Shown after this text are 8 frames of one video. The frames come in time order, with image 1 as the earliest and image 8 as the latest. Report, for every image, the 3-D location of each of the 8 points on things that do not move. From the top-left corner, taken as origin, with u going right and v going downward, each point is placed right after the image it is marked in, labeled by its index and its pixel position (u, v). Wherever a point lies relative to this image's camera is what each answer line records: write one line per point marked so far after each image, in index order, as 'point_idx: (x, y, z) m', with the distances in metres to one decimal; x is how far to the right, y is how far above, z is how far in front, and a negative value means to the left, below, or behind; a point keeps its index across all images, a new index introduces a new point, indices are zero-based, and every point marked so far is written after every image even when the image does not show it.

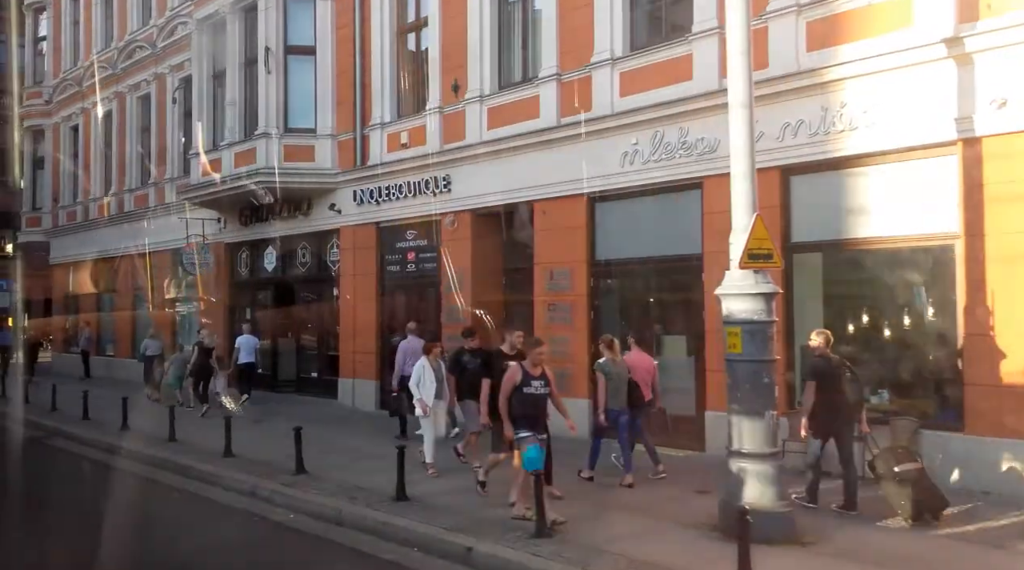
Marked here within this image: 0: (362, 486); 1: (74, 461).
0: (-1.6, -2.2, +9.7) m
1: (-6.7, -2.6, +13.3) m
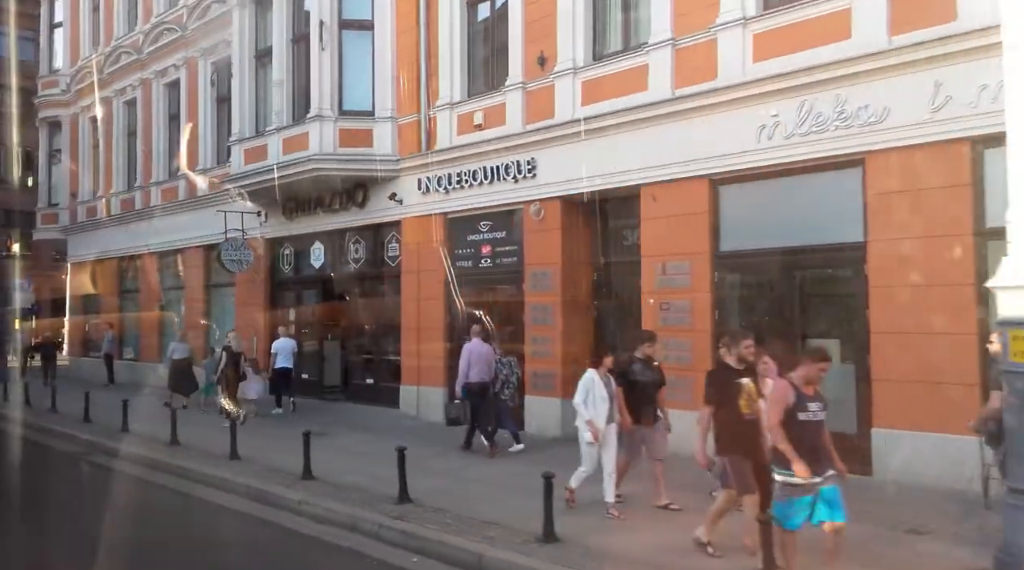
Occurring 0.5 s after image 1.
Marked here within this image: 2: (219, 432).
0: (-0.2, -2.2, +8.0) m
1: (-5.2, -2.6, +11.6) m
2: (-5.0, -2.5, +14.9) m
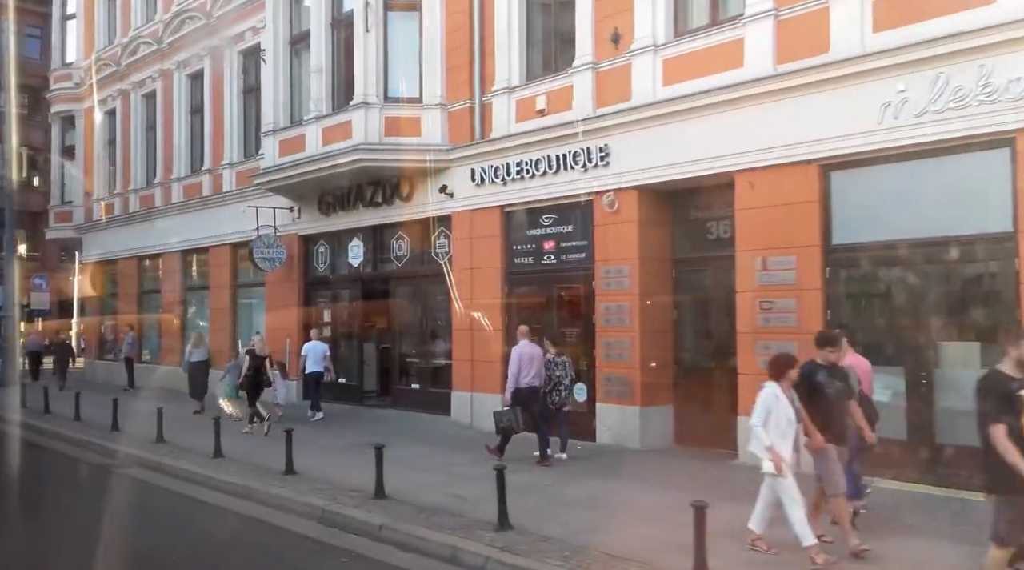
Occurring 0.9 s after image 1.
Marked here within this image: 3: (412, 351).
0: (+0.8, -2.1, +6.9) m
1: (-4.2, -2.6, +10.5) m
2: (-4.0, -2.4, +13.8) m
3: (-1.9, -1.2, +16.4) m
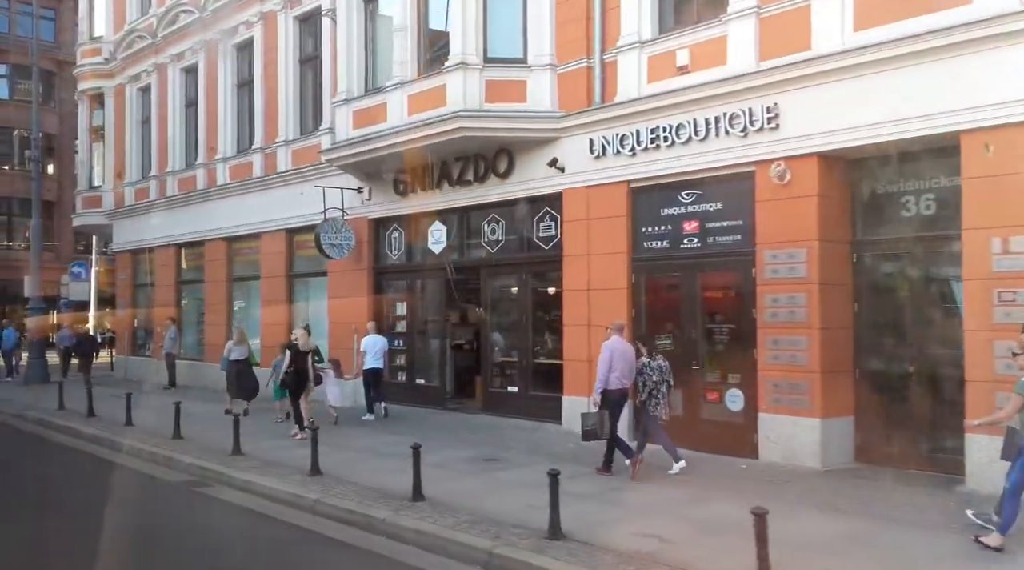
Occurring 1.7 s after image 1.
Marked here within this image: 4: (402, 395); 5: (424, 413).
0: (+2.6, -2.0, +5.0) m
1: (-2.4, -2.4, +8.6) m
2: (-2.2, -2.3, +11.8) m
3: (0.0, -1.1, +14.4) m
4: (-2.1, -2.1, +16.4) m
5: (-1.6, -2.3, +15.7) m
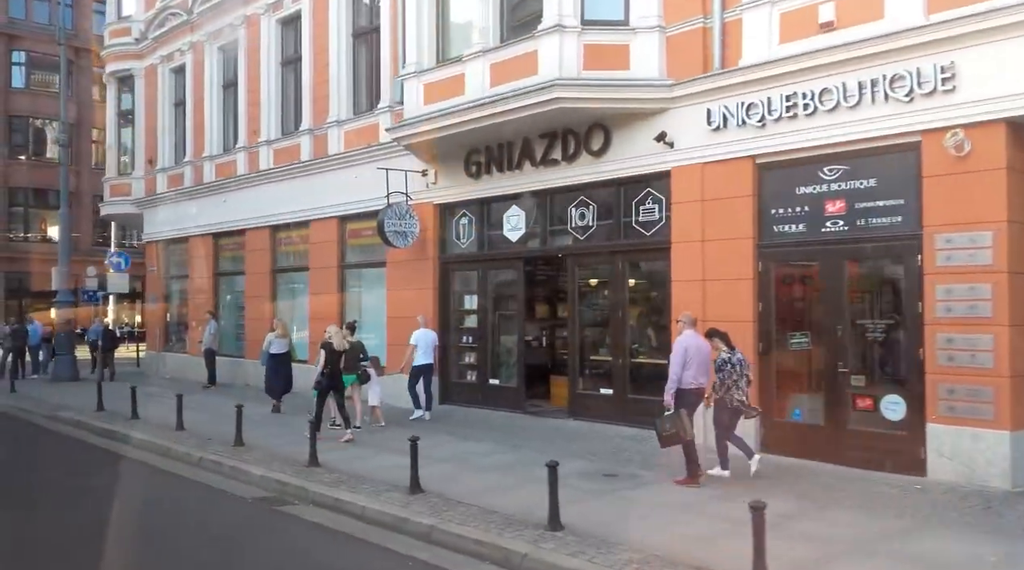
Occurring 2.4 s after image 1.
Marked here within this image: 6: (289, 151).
0: (+3.9, -1.9, +3.5) m
1: (-1.1, -2.3, +7.2) m
2: (-0.8, -2.1, +10.4) m
3: (+1.3, -0.9, +12.9) m
4: (-0.7, -1.9, +15.0) m
5: (-0.2, -2.1, +14.3) m
6: (-5.0, +3.0, +19.4) m
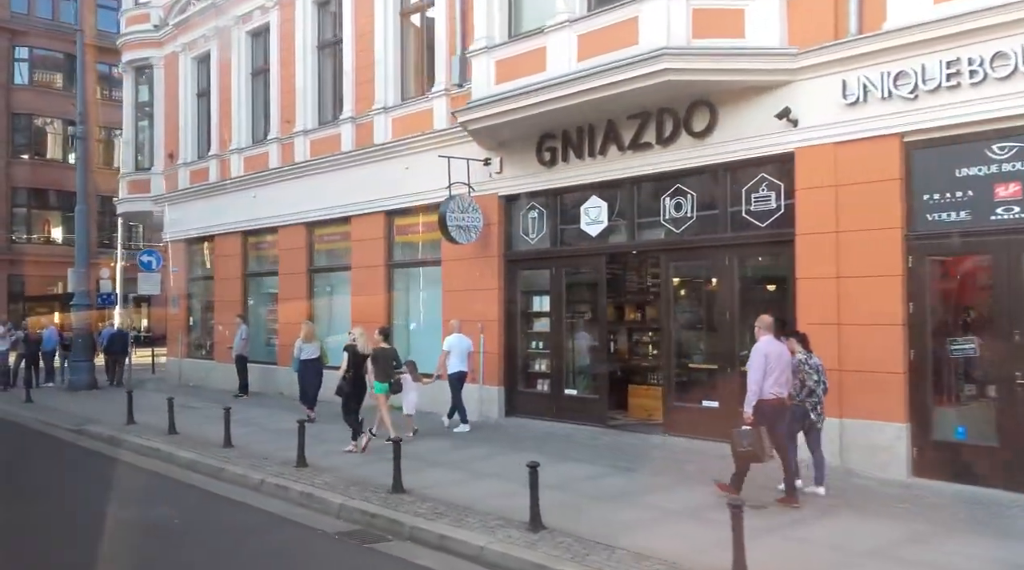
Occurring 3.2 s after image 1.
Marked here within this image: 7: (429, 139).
0: (+5.1, -1.9, +2.1) m
1: (+0.1, -2.3, +5.8) m
2: (+0.4, -2.1, +9.0) m
3: (+2.5, -0.9, +11.5) m
4: (+0.5, -1.9, +13.6) m
5: (+1.0, -2.1, +12.9) m
6: (-3.8, +3.0, +18.0) m
7: (-1.5, +2.5, +15.0) m
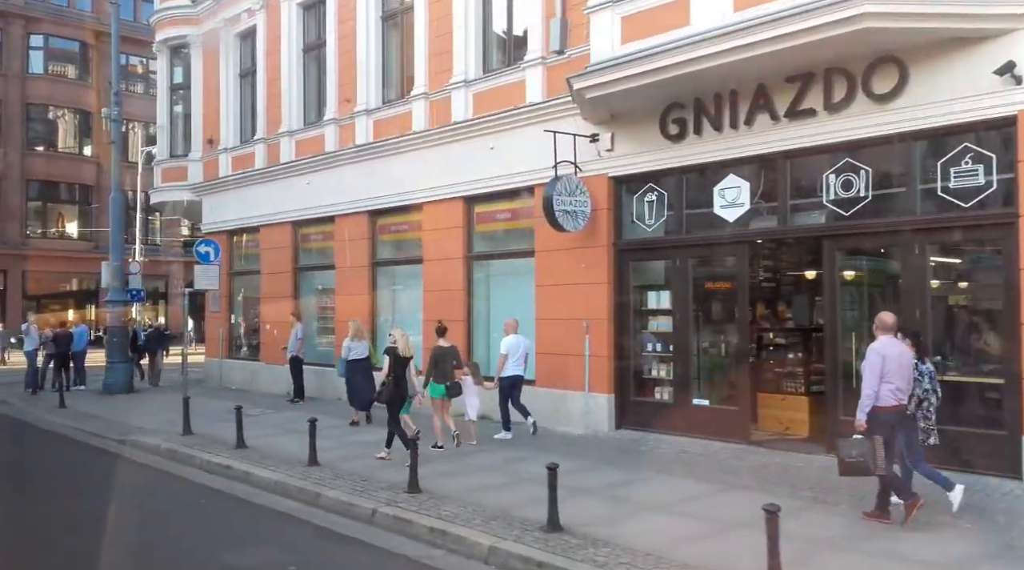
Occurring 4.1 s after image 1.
0: (+6.6, -1.8, +0.3) m
1: (+1.7, -2.2, +4.0) m
2: (+1.9, -2.0, +7.3) m
3: (+4.1, -0.8, +9.8) m
4: (+2.1, -1.8, +11.9) m
5: (+2.6, -2.0, +11.1) m
6: (-2.2, +3.1, +16.3) m
7: (+0.1, +2.6, +13.3) m
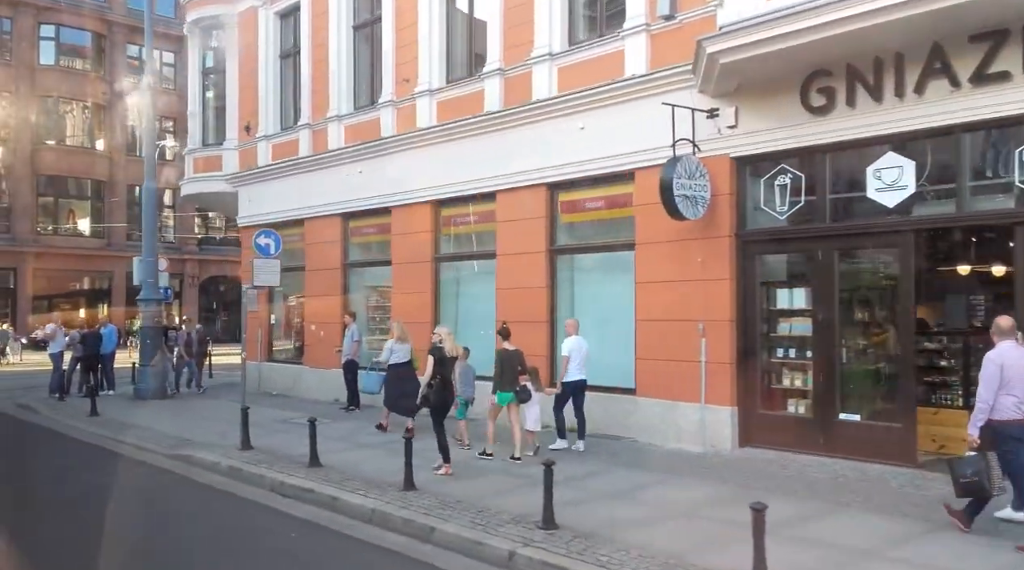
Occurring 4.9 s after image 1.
0: (+7.9, -1.8, -1.2) m
1: (+3.0, -2.2, +2.5) m
2: (+3.3, -2.0, +5.7) m
3: (+5.4, -0.8, +8.3) m
4: (+3.4, -1.8, +10.3) m
5: (+3.9, -2.0, +9.6) m
6: (-0.8, +3.1, +14.8) m
7: (+1.5, +2.7, +11.8) m
